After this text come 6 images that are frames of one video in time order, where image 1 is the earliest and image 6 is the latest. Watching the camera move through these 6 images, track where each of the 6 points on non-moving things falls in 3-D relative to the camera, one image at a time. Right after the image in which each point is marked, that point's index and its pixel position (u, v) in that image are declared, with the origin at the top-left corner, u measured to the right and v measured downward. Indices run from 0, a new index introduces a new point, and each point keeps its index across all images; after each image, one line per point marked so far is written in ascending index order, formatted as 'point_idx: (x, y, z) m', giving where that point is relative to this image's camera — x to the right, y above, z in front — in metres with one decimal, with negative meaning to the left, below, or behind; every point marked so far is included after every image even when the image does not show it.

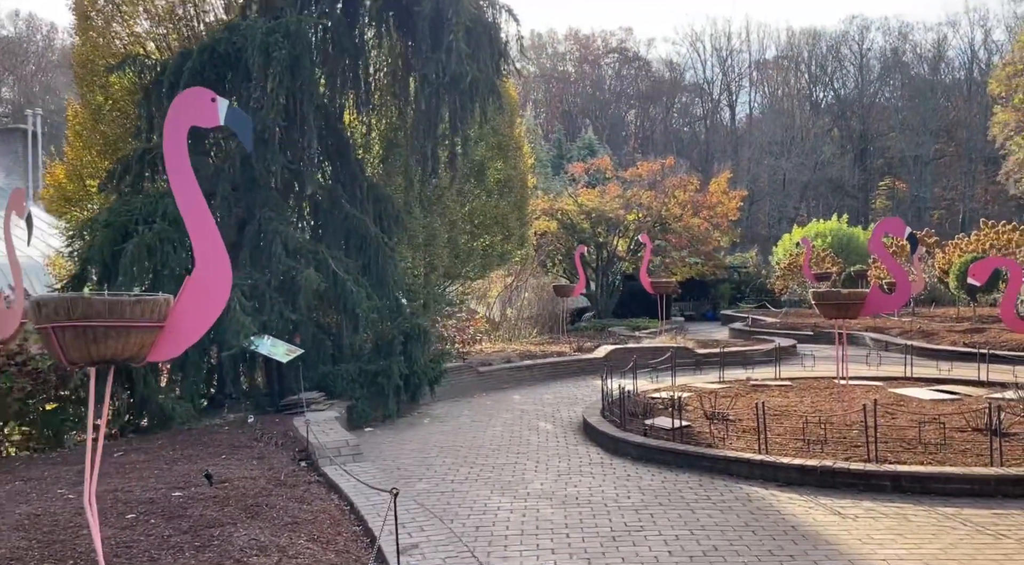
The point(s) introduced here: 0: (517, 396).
0: (+0.1, -1.9, +14.5) m
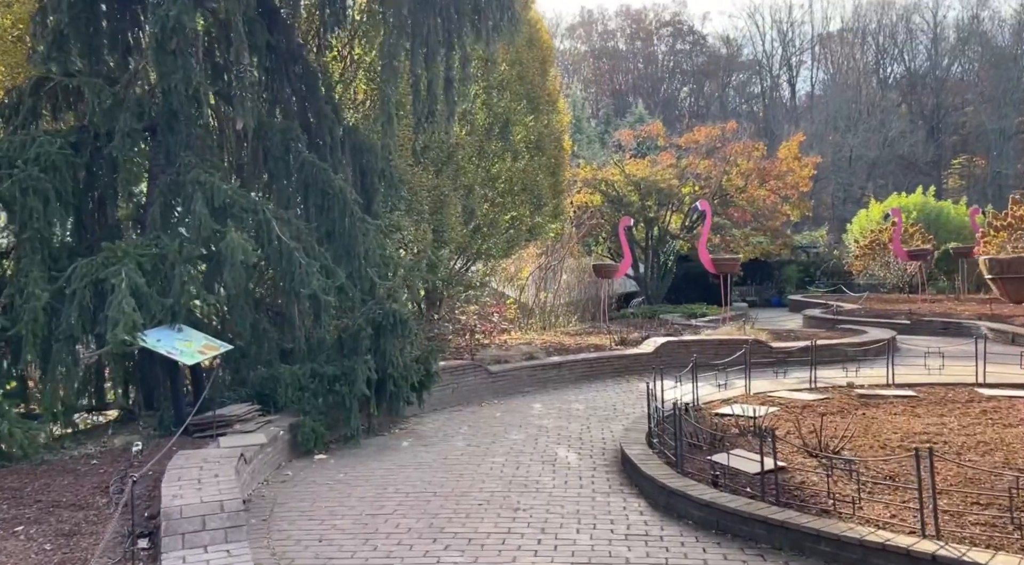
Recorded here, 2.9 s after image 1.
0: (+0.3, -1.5, +11.1) m
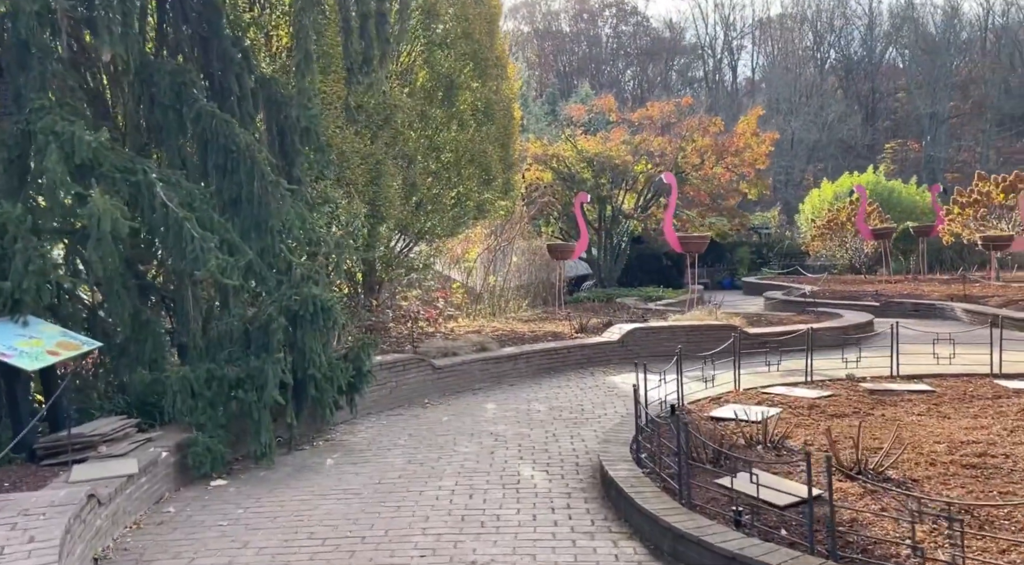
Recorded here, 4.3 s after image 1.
0: (-0.2, -1.3, +9.4) m
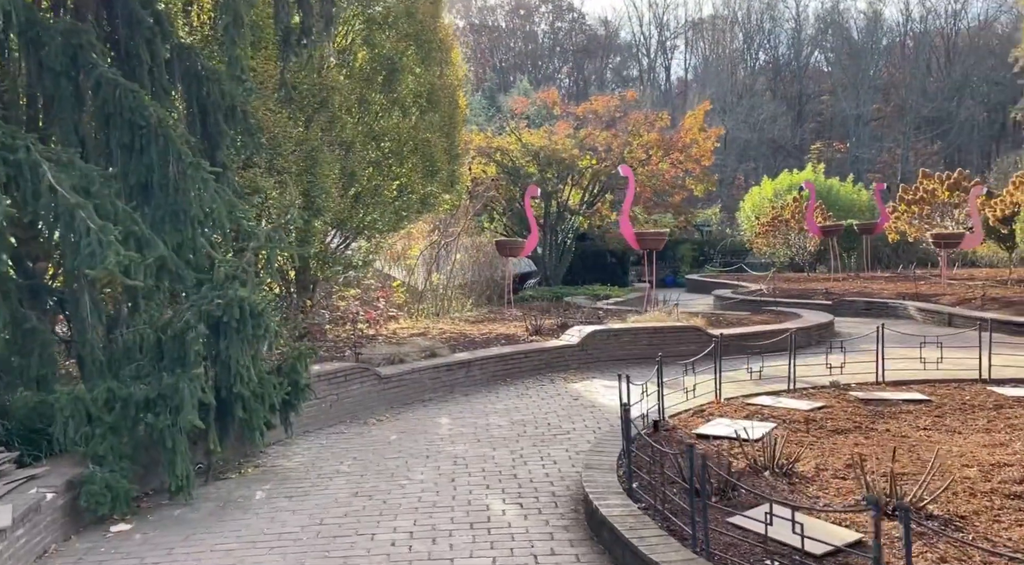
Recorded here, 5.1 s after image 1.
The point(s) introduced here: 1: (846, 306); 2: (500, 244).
0: (-0.7, -1.3, +8.4) m
1: (+7.2, -0.5, +18.7) m
2: (-0.2, +0.7, +16.4) m
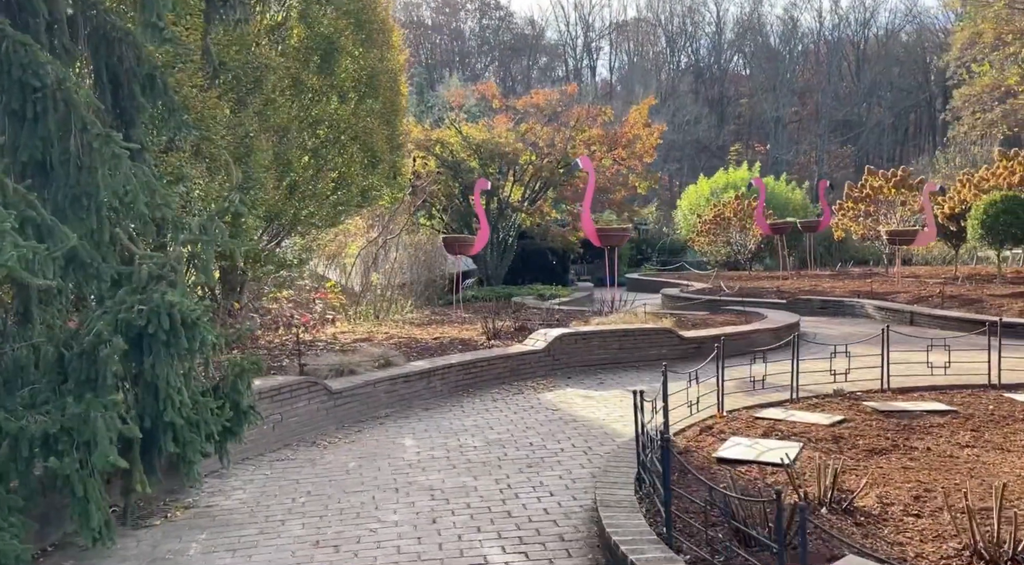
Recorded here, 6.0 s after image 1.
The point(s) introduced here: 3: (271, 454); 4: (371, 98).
0: (-0.9, -1.3, +7.3) m
1: (+6.1, -0.5, +18.2) m
2: (-1.1, +0.7, +15.3) m
3: (-1.9, -1.4, +7.0) m
4: (-2.1, +2.8, +13.2) m
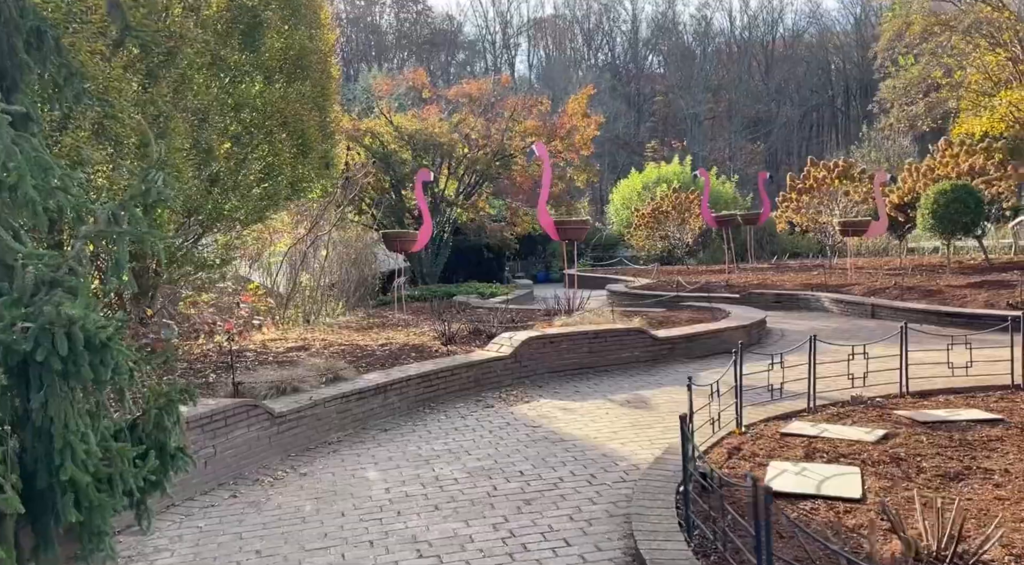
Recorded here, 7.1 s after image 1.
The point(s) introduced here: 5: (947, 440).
0: (-1.0, -1.3, +6.1) m
1: (+4.9, -0.3, +17.6) m
2: (-2.0, +0.7, +14.0) m
3: (-2.0, -1.4, +5.6) m
4: (-2.8, +2.8, +11.9) m
5: (+2.8, -1.0, +5.6) m
